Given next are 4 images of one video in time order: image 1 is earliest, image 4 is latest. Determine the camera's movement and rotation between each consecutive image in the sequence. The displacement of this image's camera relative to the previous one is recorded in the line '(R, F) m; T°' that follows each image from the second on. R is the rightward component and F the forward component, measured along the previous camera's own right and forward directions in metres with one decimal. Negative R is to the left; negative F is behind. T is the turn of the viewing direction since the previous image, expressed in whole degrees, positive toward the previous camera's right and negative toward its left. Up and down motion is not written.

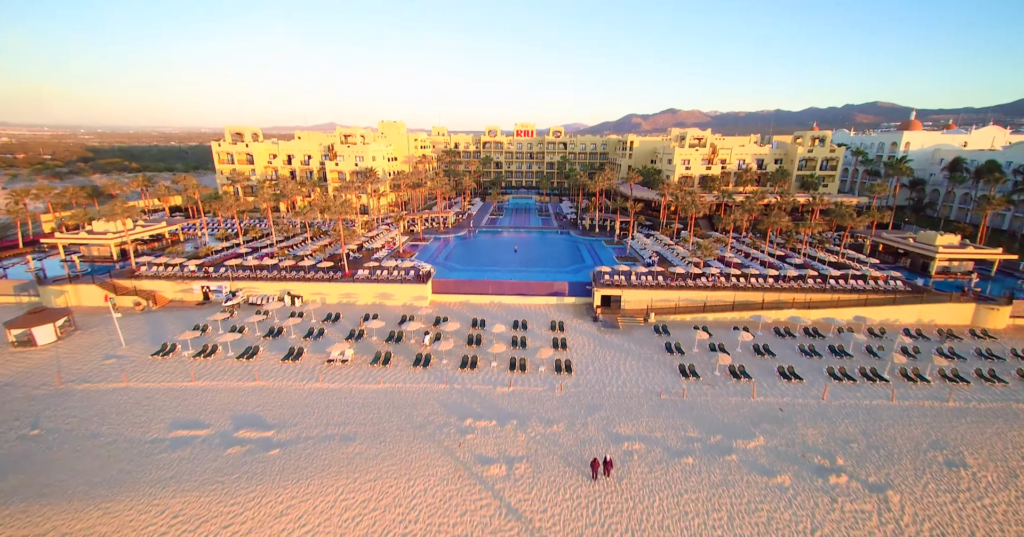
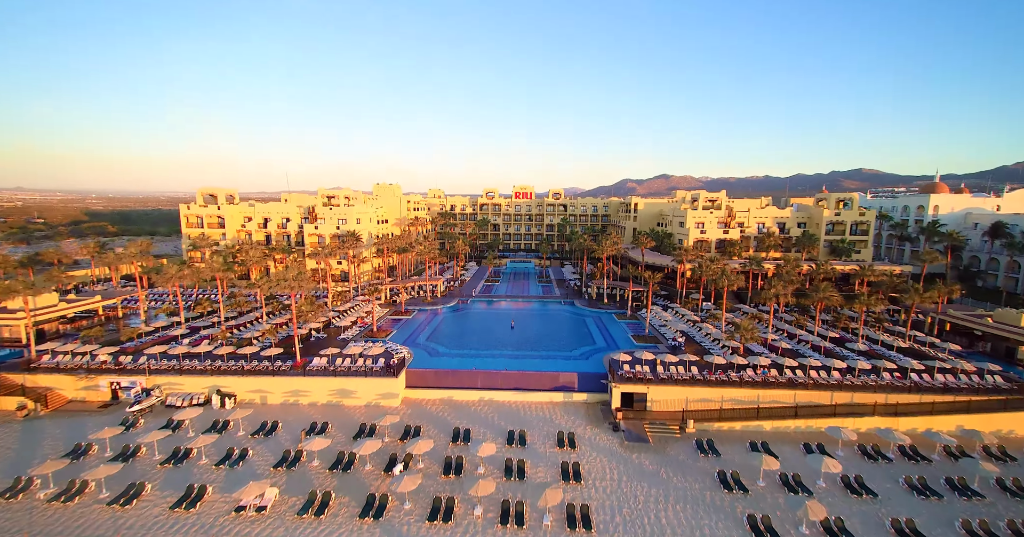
(+0.4, +8.2) m; 0°
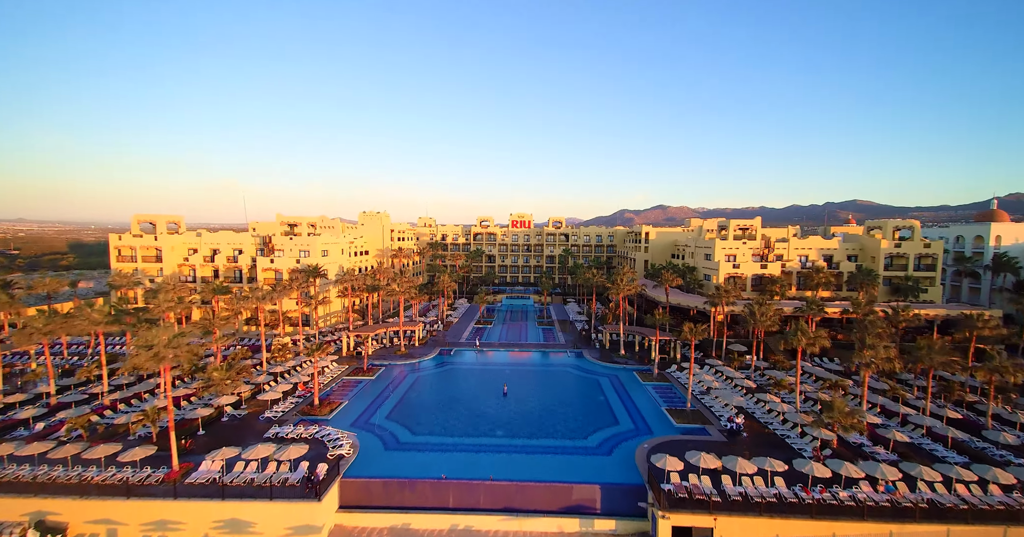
(+0.6, +11.0) m; 0°
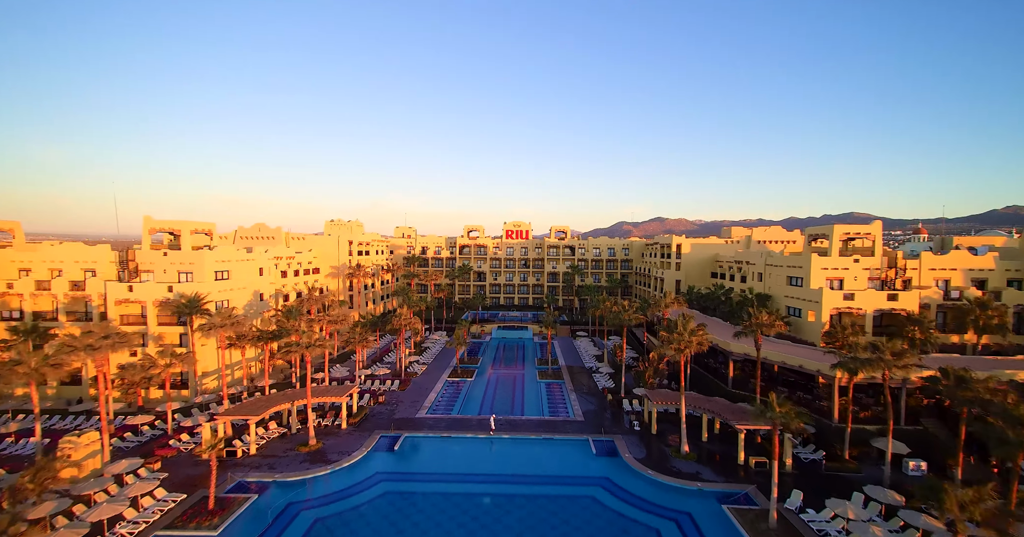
(+0.9, +18.8) m; 0°
